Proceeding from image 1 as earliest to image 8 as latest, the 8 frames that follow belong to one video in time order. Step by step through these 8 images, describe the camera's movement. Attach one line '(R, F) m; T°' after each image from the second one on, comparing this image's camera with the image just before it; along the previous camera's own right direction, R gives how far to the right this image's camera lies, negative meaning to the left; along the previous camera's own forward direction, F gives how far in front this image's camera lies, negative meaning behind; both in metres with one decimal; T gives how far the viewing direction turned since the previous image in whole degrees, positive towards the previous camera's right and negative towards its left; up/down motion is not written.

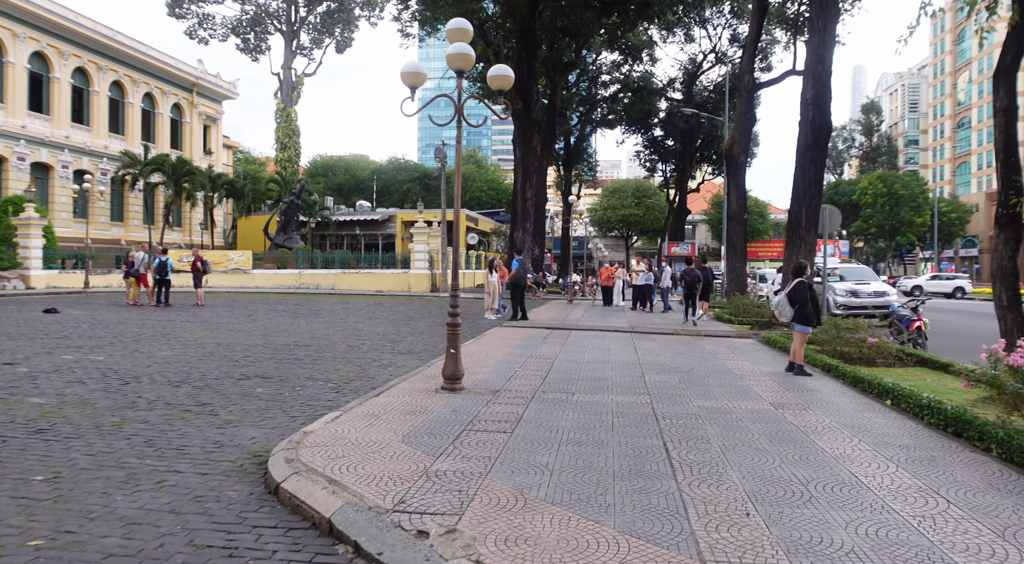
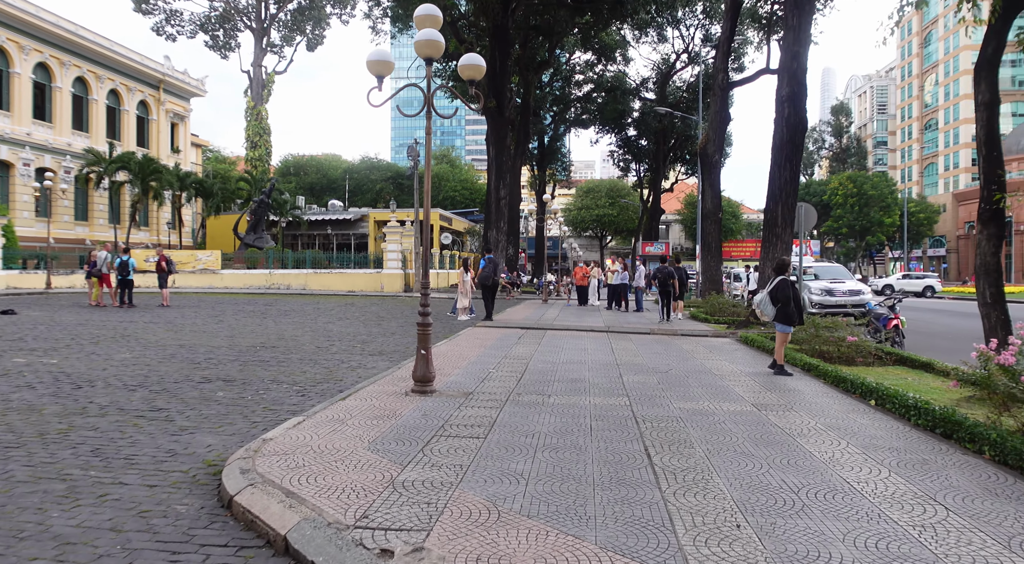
(0.0, +0.3) m; +2°
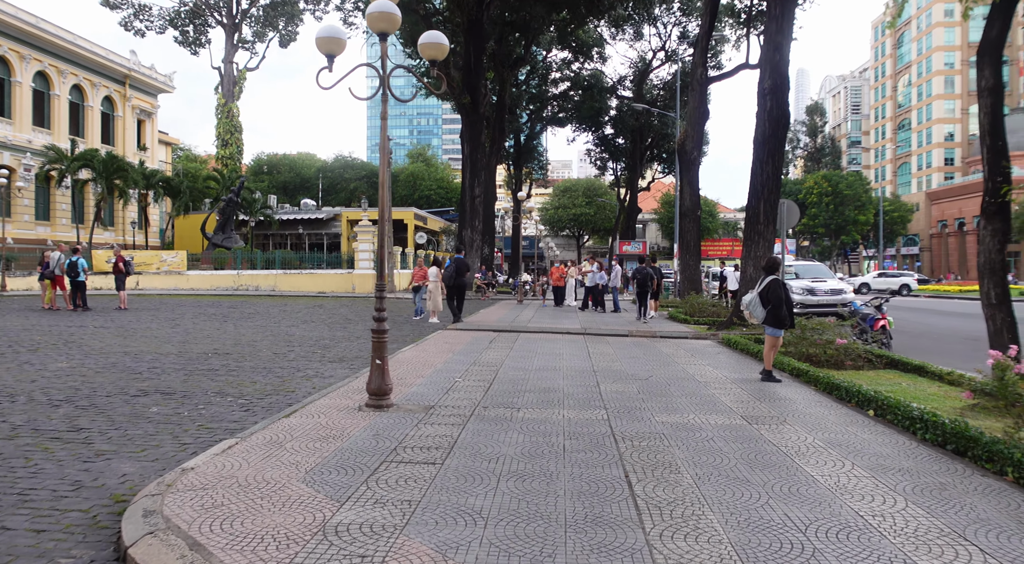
(+0.1, +0.7) m; +2°
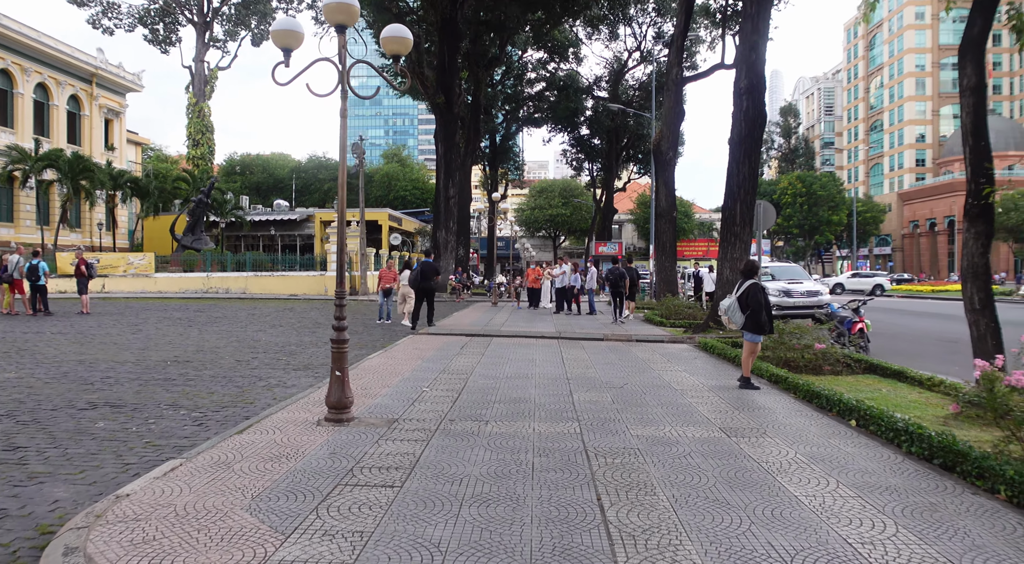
(+0.1, +0.3) m; +2°
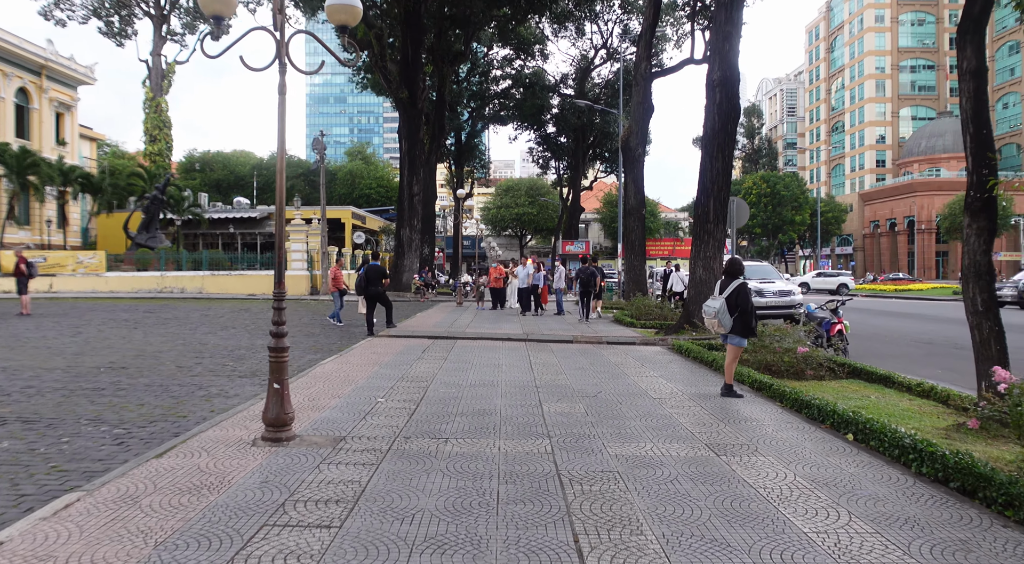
(0.0, +0.7) m; +3°
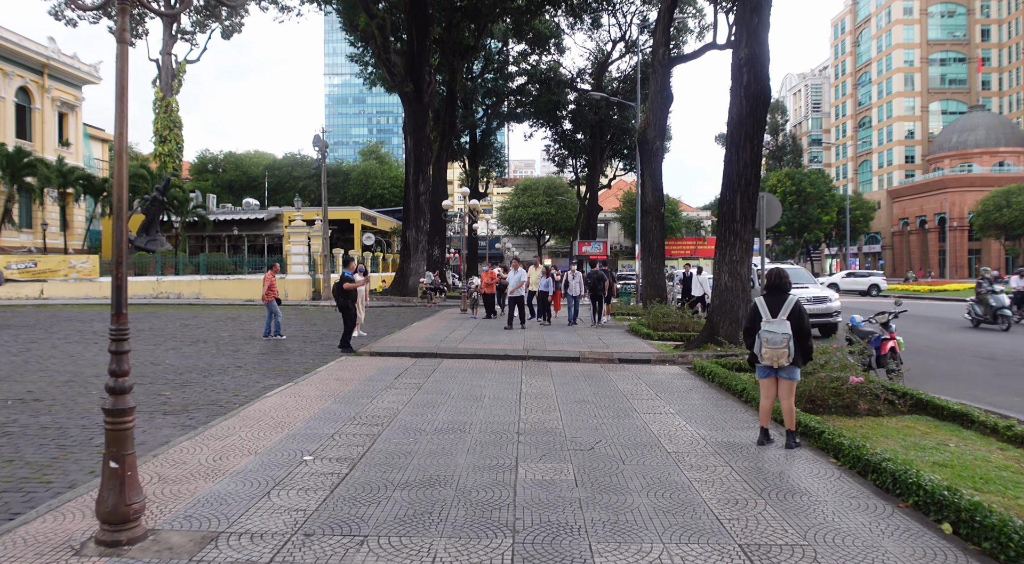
(+0.4, +1.8) m; -2°
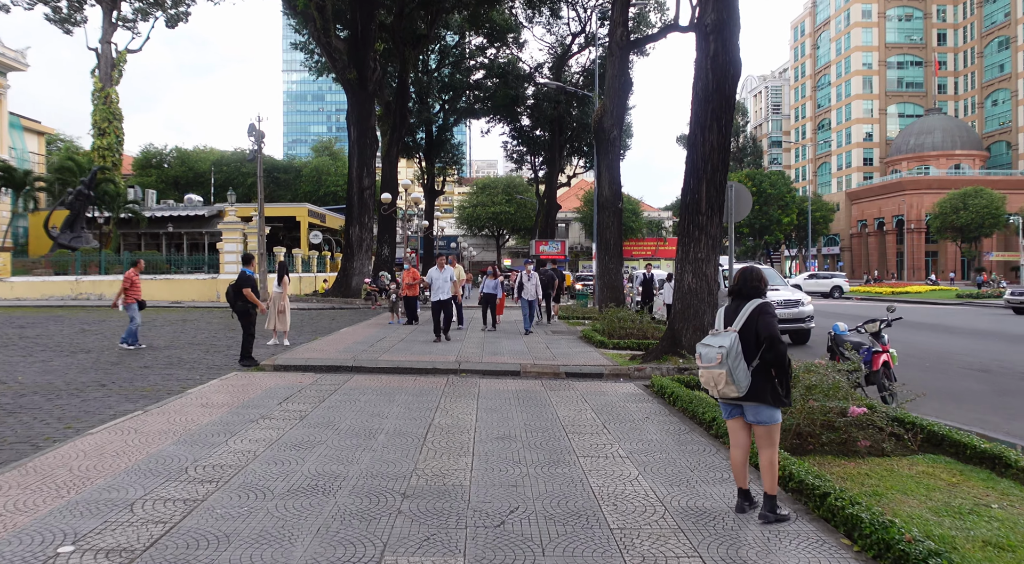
(+0.5, +1.8) m; +3°
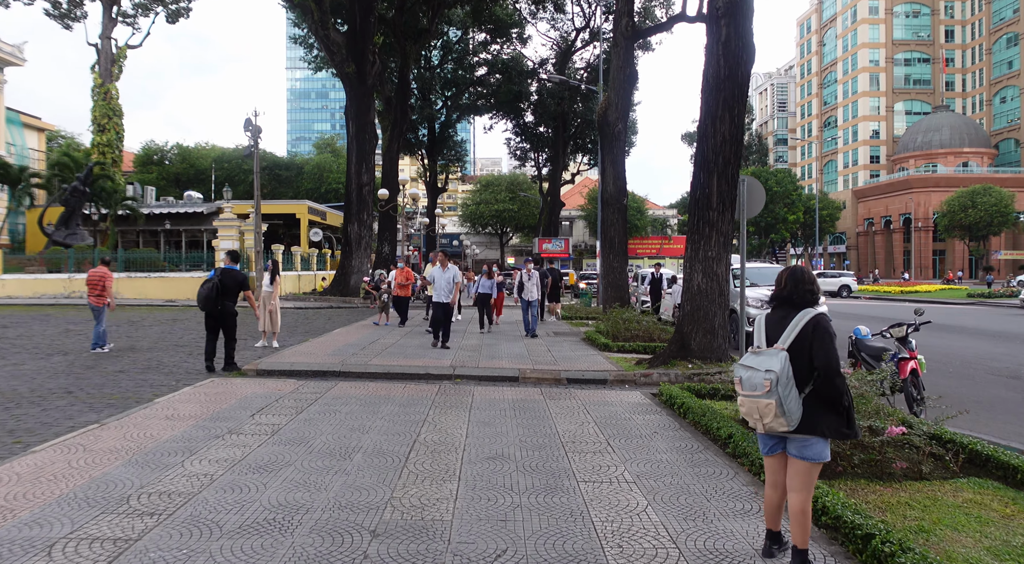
(+0.1, +0.7) m; 0°
